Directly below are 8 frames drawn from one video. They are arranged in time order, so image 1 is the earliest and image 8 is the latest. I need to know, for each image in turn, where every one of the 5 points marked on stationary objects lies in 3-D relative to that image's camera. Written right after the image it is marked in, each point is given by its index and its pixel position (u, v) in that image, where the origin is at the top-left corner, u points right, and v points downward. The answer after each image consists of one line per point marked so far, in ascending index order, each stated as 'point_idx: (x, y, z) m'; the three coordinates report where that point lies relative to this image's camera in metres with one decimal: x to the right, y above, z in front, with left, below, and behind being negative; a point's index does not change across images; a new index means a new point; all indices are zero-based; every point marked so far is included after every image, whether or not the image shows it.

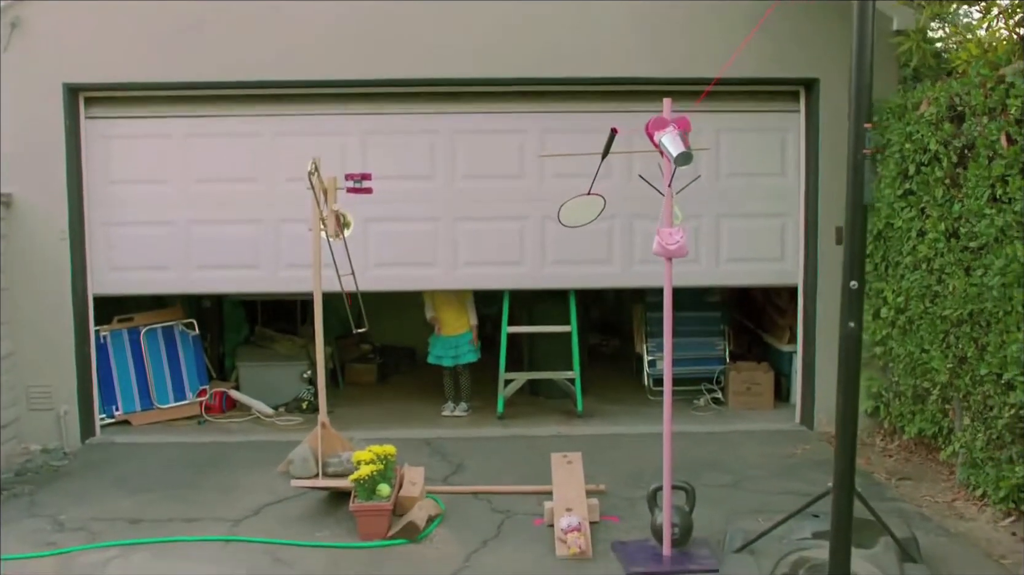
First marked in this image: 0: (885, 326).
0: (+2.3, -0.2, +5.4) m
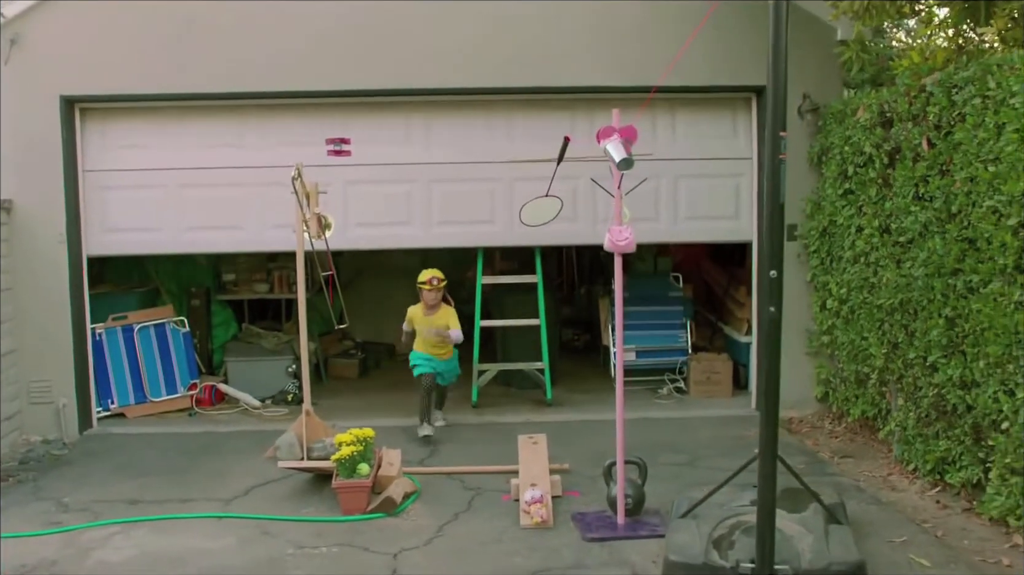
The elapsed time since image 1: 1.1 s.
0: (+2.2, -0.2, +5.8) m
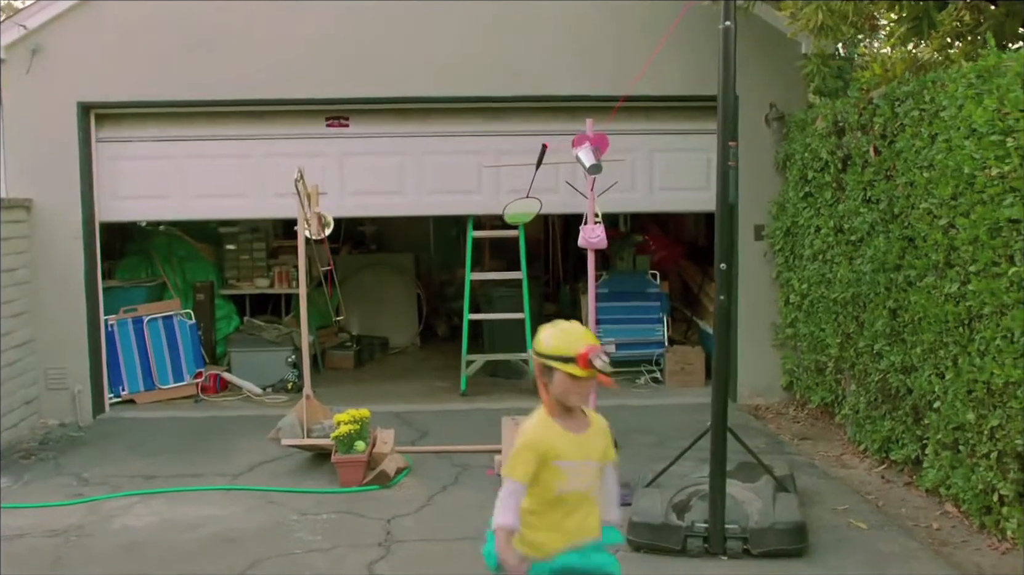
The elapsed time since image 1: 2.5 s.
0: (+2.0, -0.2, +6.2) m
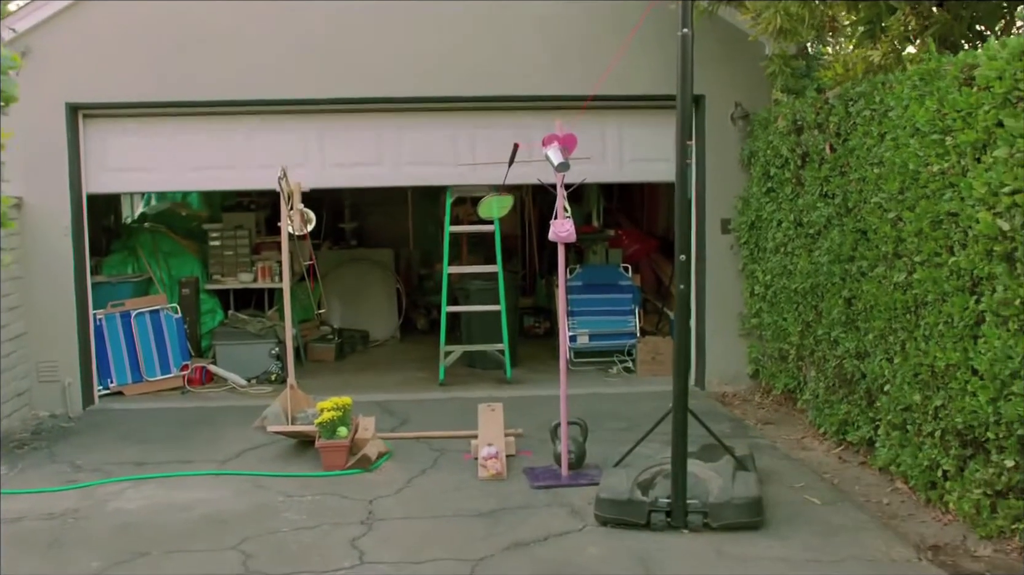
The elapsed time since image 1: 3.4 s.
0: (+1.9, -0.1, +6.5) m
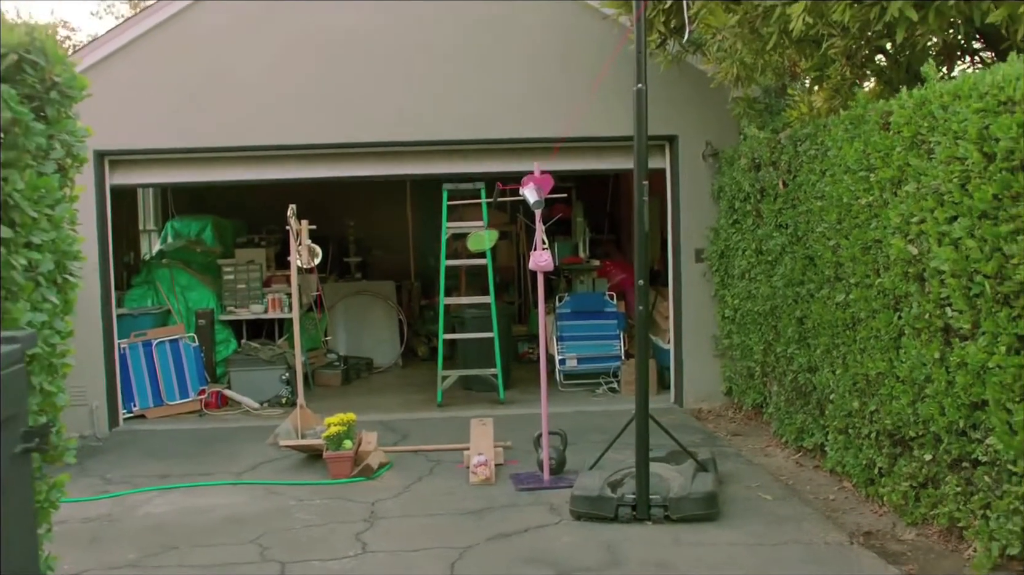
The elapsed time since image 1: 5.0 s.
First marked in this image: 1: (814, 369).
0: (+1.8, -0.3, +7.1) m
1: (+1.9, -0.5, +5.5) m
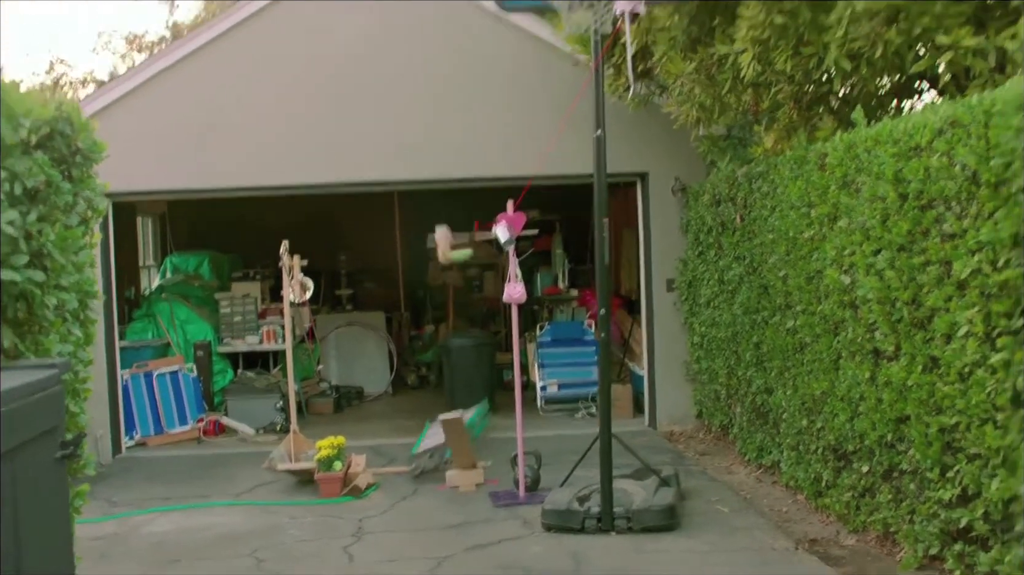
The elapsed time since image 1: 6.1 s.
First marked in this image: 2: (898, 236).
0: (+1.6, -0.5, +7.5) m
1: (+1.8, -0.7, +6.0) m
2: (+1.9, +0.2, +4.2) m
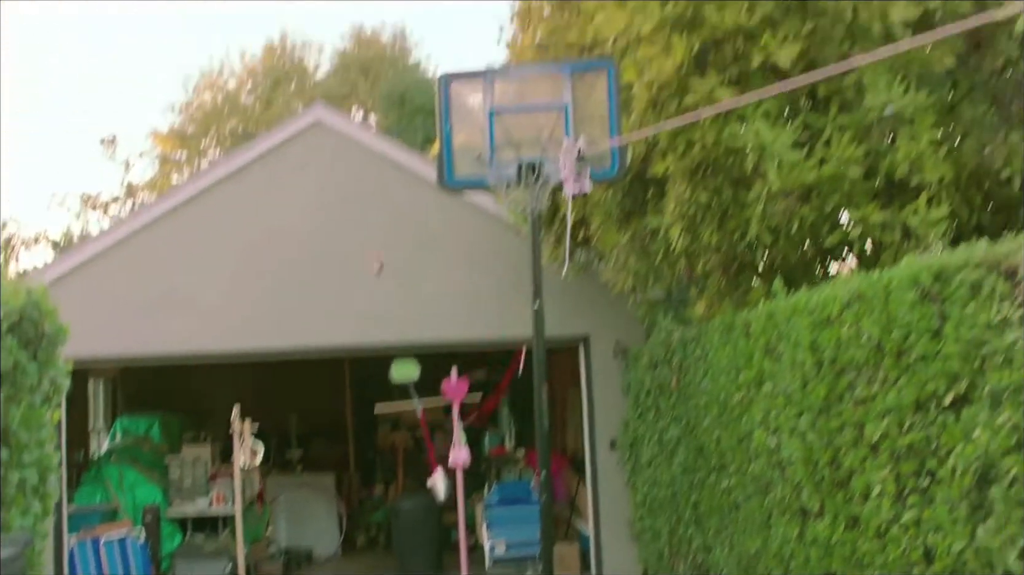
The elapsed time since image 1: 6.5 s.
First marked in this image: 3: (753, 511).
0: (+1.2, -2.0, +7.7) m
1: (+1.4, -1.9, +6.1) m
2: (+1.6, -0.6, +4.6) m
3: (+1.5, -1.4, +5.3) m
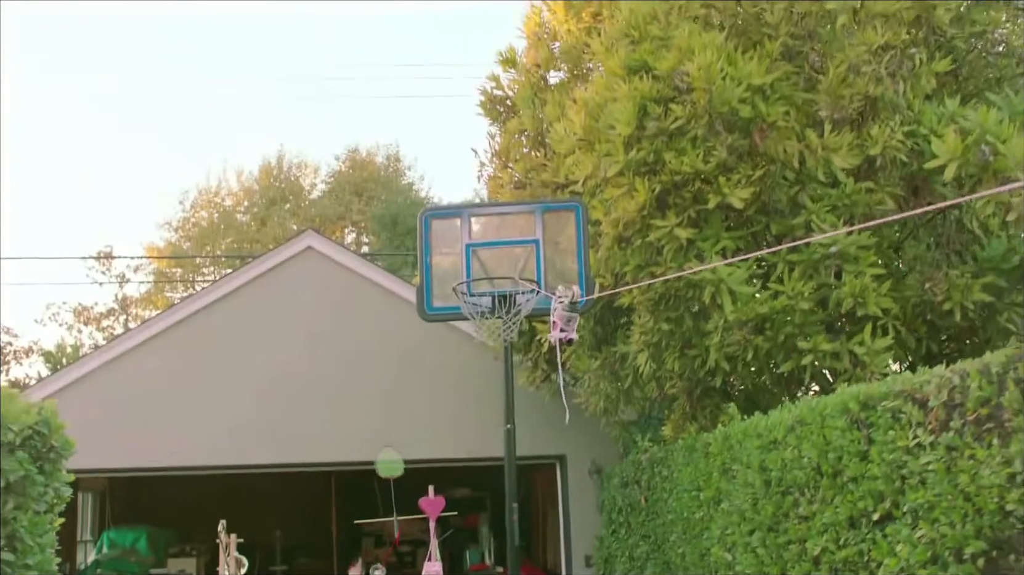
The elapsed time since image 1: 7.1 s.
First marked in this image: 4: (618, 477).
0: (+1.0, -3.1, +7.8) m
1: (+1.2, -2.8, +6.3) m
2: (+1.4, -1.3, +4.9) m
3: (+1.3, -2.2, +5.5) m
4: (+1.0, -1.7, +7.8) m
